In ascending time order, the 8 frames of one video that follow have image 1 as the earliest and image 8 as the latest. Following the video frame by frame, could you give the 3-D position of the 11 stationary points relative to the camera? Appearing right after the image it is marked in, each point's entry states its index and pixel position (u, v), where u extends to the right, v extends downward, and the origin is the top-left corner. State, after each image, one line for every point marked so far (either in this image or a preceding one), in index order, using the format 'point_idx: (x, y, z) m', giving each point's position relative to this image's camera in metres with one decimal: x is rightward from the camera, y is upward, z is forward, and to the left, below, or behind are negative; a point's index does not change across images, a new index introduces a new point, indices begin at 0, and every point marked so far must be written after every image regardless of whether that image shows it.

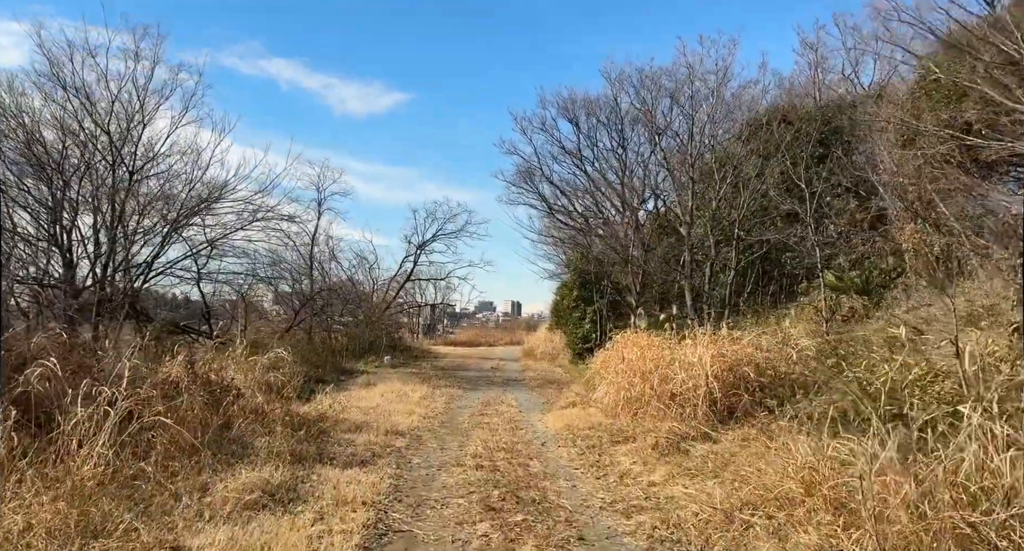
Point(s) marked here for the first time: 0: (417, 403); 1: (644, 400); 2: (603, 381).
0: (-1.4, -1.8, +10.2) m
1: (+1.5, -1.4, +7.8) m
2: (+1.2, -1.4, +9.3) m
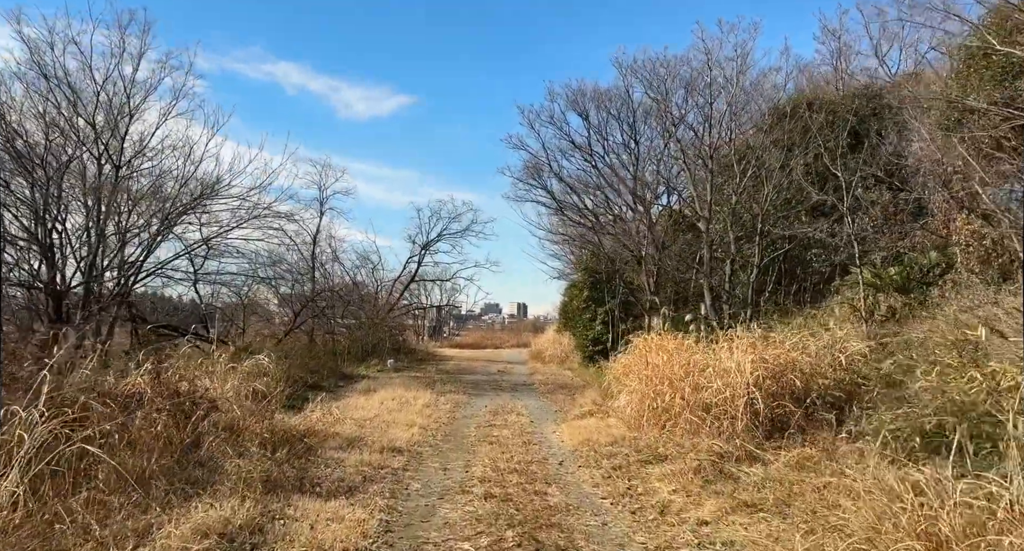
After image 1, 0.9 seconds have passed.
0: (-1.2, -1.8, +9.3) m
1: (+1.6, -1.3, +6.9) m
2: (+1.3, -1.4, +8.5) m
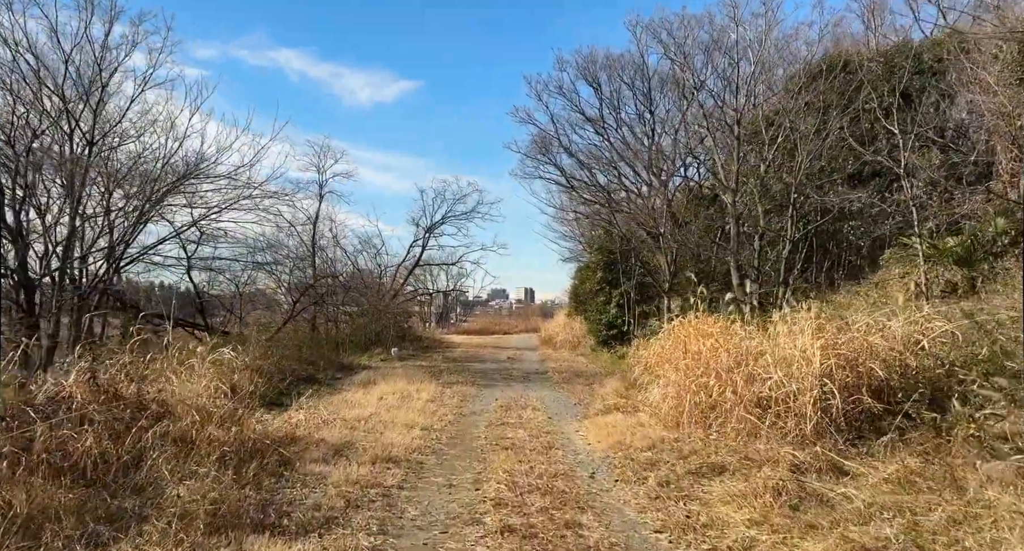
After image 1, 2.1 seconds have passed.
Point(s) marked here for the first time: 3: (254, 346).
0: (-1.1, -1.6, +8.2) m
1: (+1.7, -1.1, +5.8) m
2: (+1.5, -1.1, +7.3) m
3: (-3.9, -1.1, +10.8) m
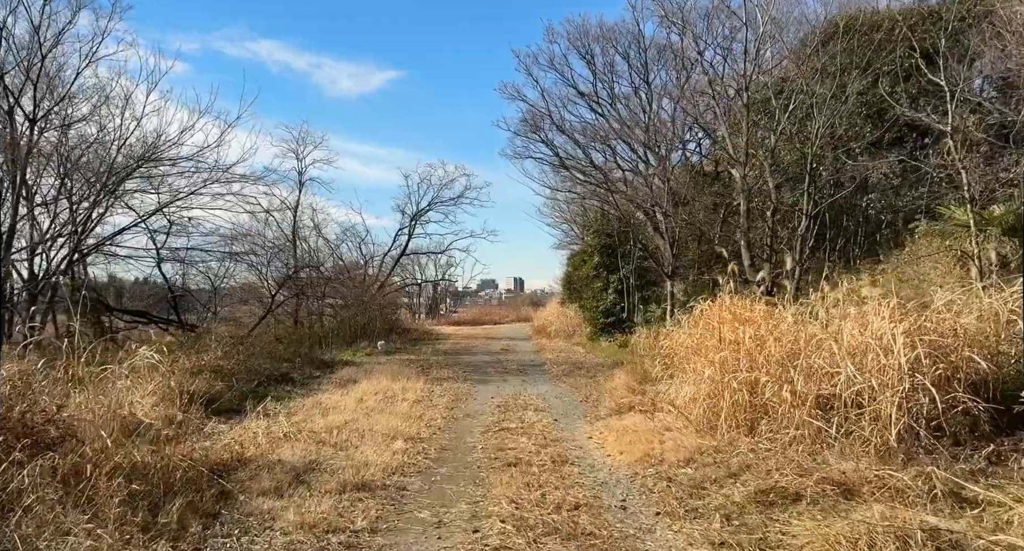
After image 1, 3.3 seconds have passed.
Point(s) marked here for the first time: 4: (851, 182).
0: (-1.1, -1.4, +7.1) m
1: (+1.7, -0.9, +4.7) m
2: (+1.5, -0.9, +6.2) m
3: (-3.9, -0.9, +9.7) m
4: (+6.0, +1.6, +12.5) m
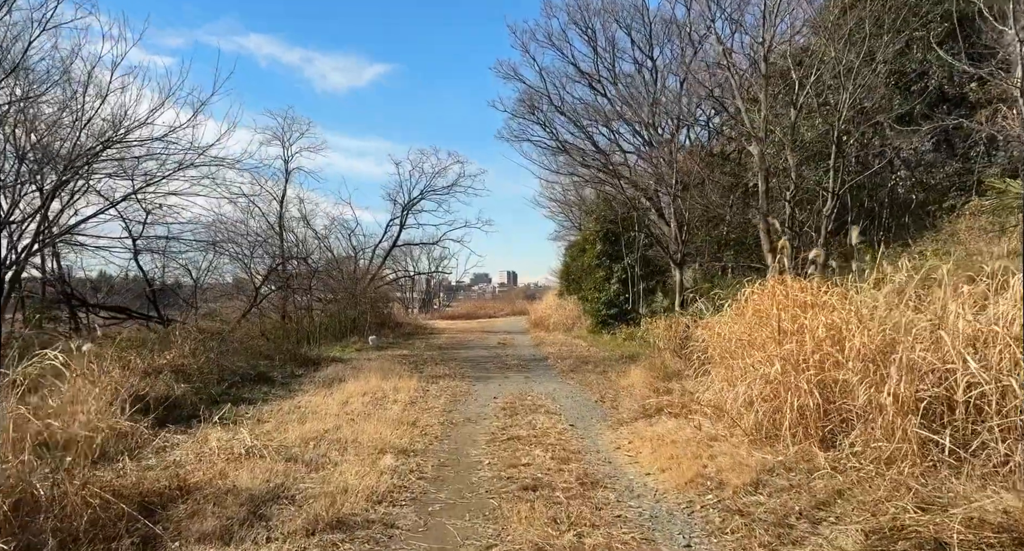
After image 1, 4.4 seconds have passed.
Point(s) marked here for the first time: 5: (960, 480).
0: (-1.0, -1.2, +6.1) m
1: (+1.8, -0.7, +3.7) m
2: (+1.5, -0.7, +5.3) m
3: (-3.9, -0.8, +8.6) m
4: (+6.0, +1.9, +11.6) m
5: (+2.1, -0.9, +3.2) m
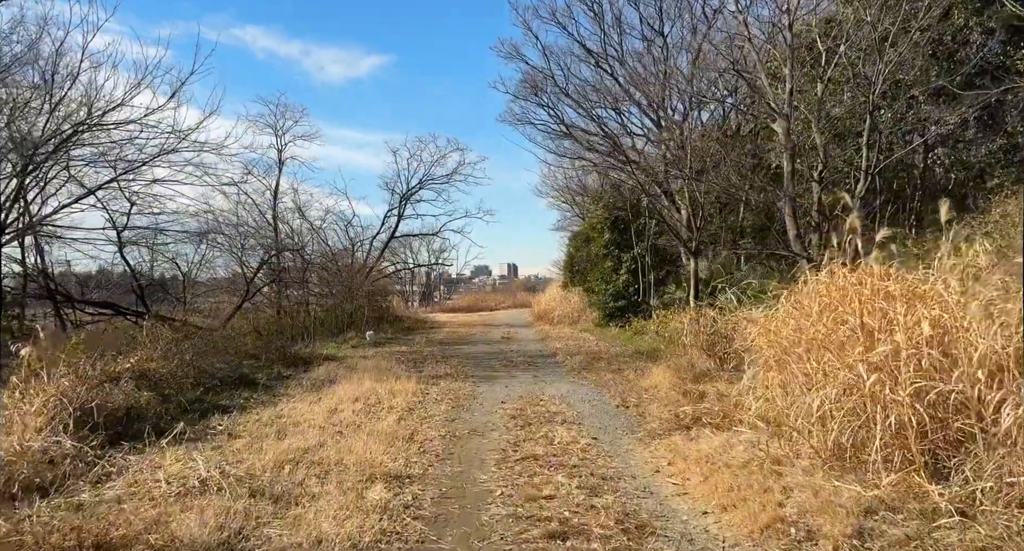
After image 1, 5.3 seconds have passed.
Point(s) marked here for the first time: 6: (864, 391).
0: (-0.9, -1.2, +5.2) m
1: (+1.9, -0.7, +2.8) m
2: (+1.6, -0.6, +4.4) m
3: (-3.8, -0.7, +7.7) m
4: (+6.1, +2.1, +10.7) m
5: (+2.2, -0.8, +2.3) m
6: (+1.7, -0.5, +3.4) m
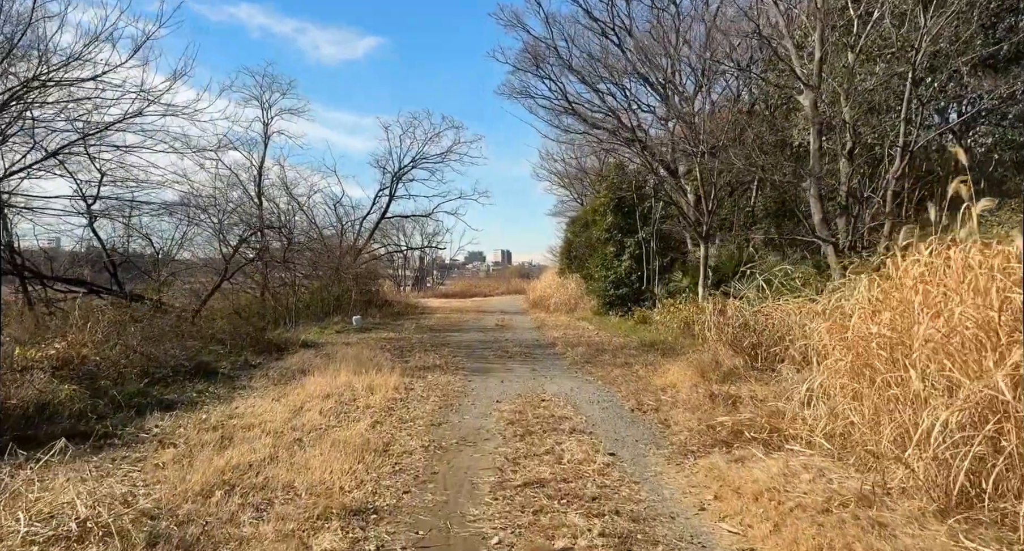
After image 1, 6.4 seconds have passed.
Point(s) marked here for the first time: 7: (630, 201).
0: (-0.9, -1.0, +4.2) m
1: (+1.9, -0.6, +1.8) m
2: (+1.6, -0.5, +3.4) m
3: (-3.8, -0.4, +6.7) m
4: (+6.1, +2.2, +9.7) m
5: (+2.2, -0.8, +1.4) m
6: (+1.7, -0.4, +2.4) m
7: (+2.6, +1.7, +16.1) m
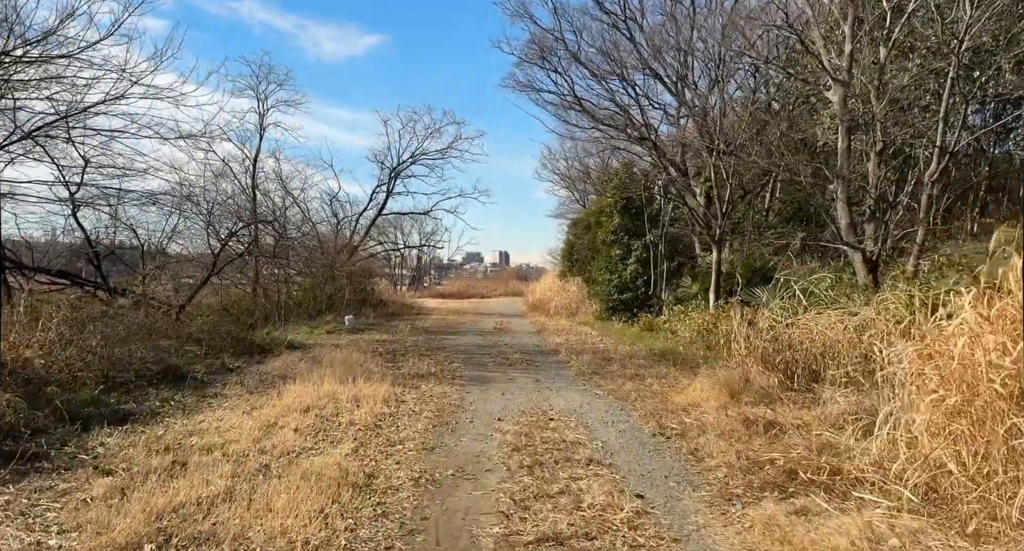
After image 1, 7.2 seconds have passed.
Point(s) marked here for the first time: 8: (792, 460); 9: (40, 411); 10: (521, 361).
0: (-0.9, -1.0, +3.5) m
1: (+2.0, -0.7, +1.1) m
2: (+1.7, -0.6, +2.7) m
3: (-3.8, -0.4, +6.0) m
4: (+6.2, +2.0, +9.0) m
5: (+2.2, -0.8, +0.7) m
6: (+1.8, -0.5, +1.7) m
7: (+2.7, +1.6, +15.5) m
8: (+1.5, -0.9, +3.7) m
9: (-3.0, -0.8, +4.6) m
10: (+0.1, -1.2, +9.8) m
